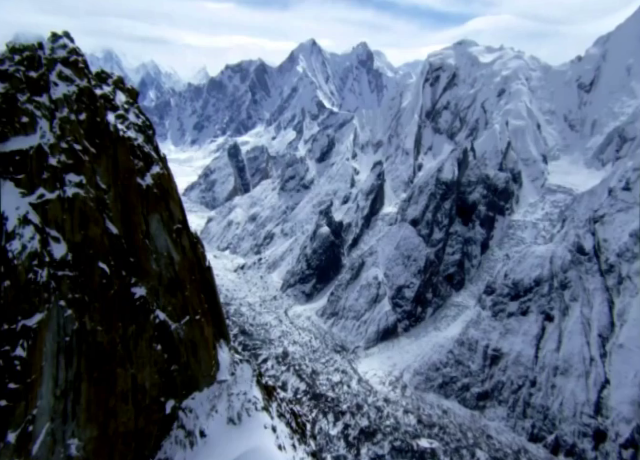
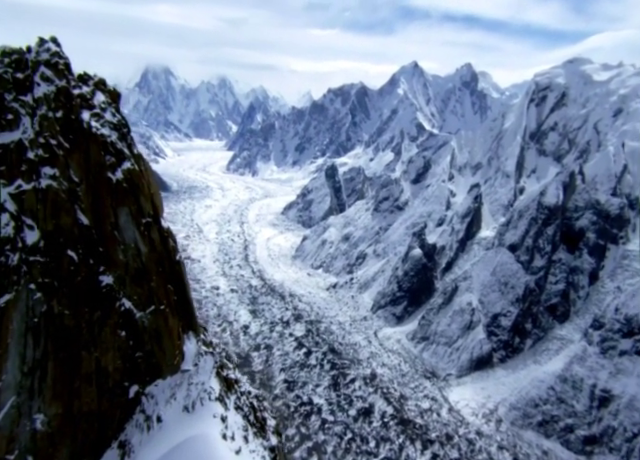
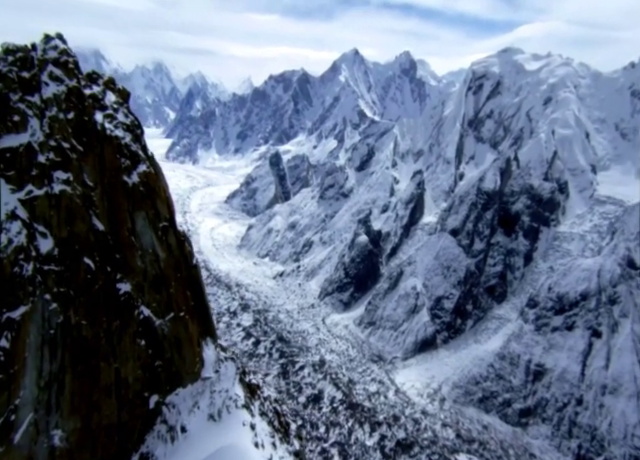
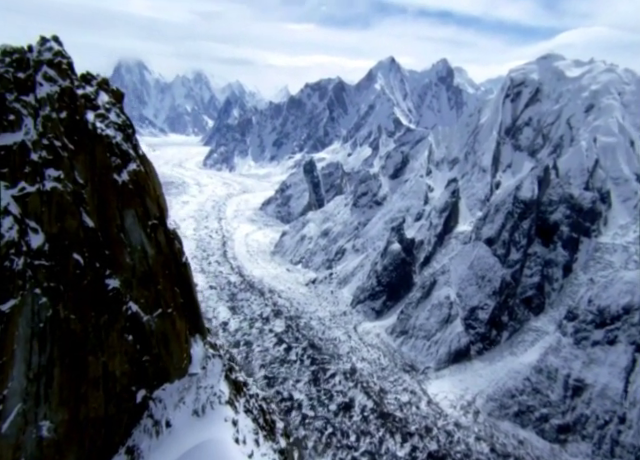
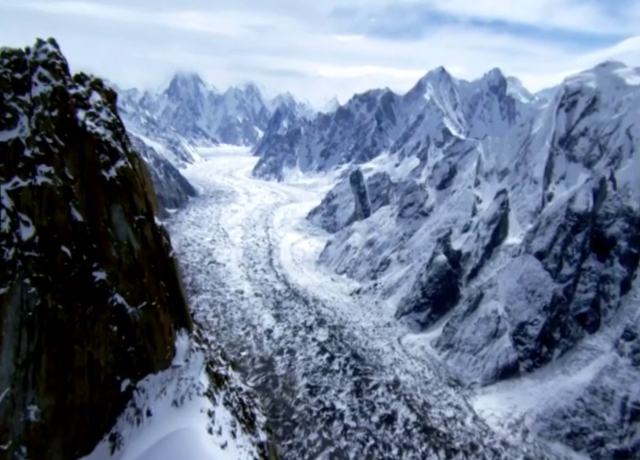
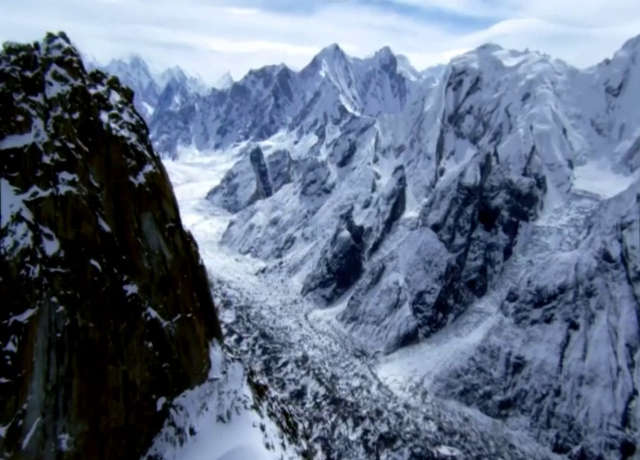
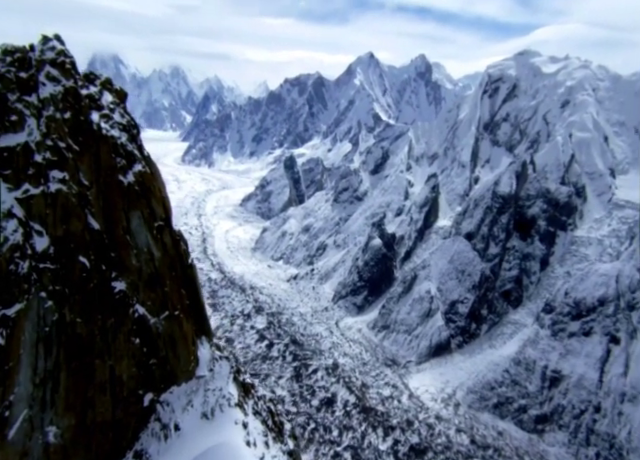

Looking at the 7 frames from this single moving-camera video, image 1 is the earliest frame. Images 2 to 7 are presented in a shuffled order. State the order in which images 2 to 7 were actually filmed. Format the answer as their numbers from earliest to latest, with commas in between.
6, 3, 7, 4, 2, 5
